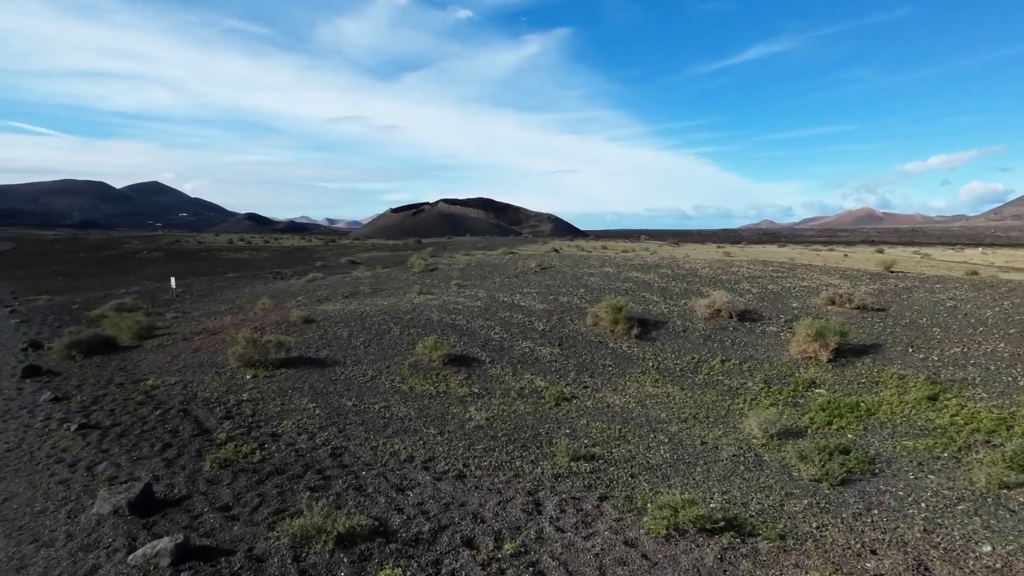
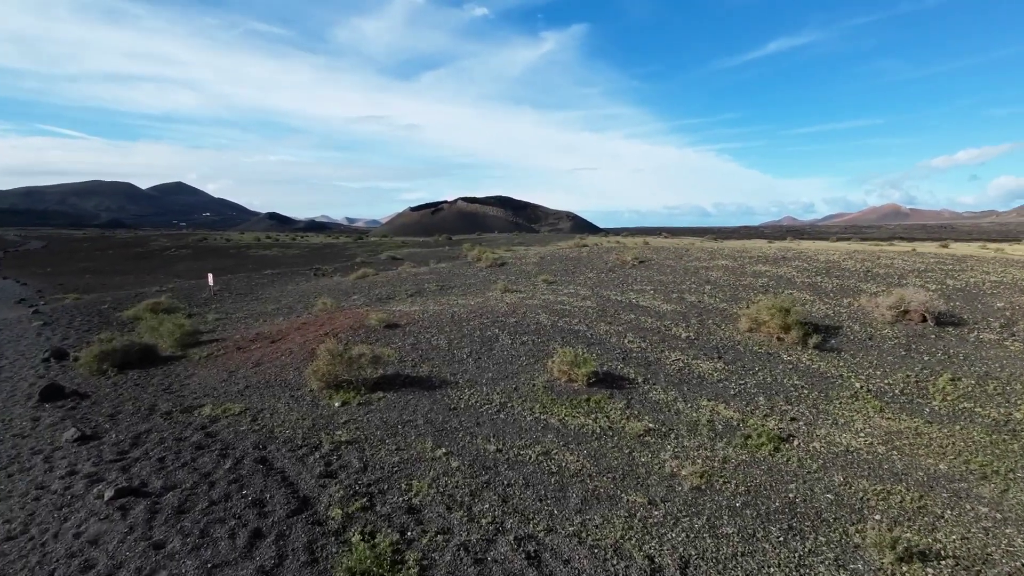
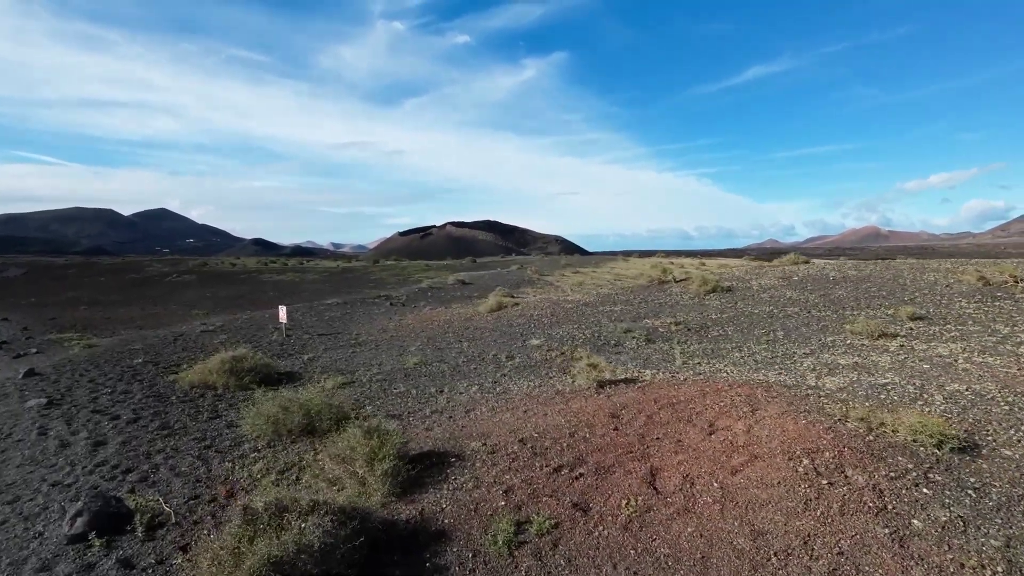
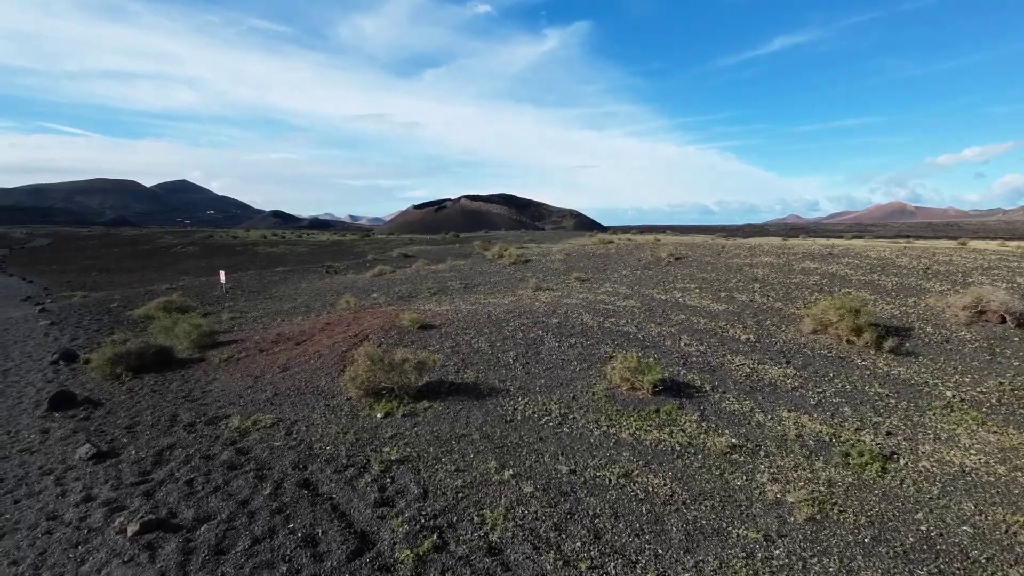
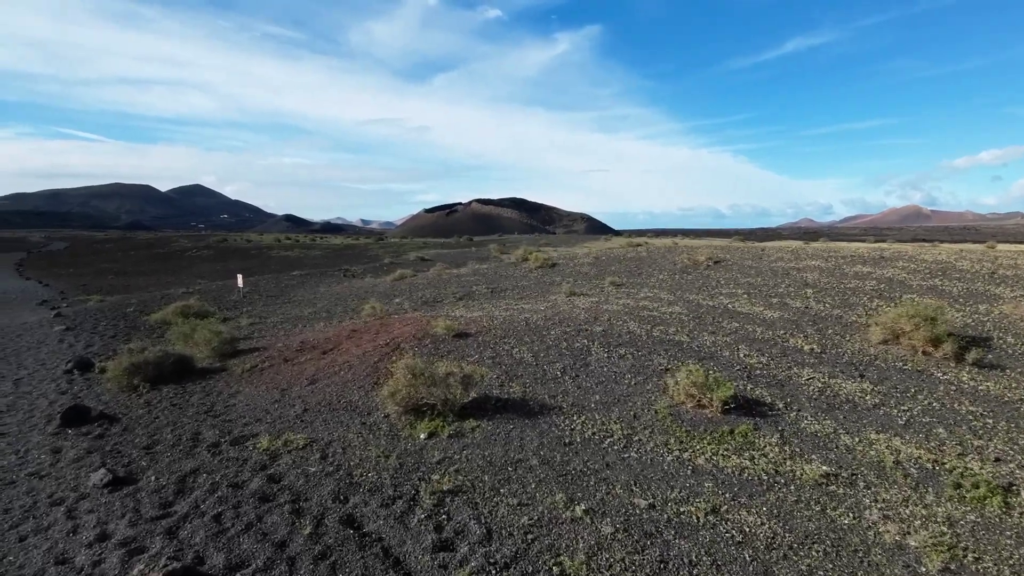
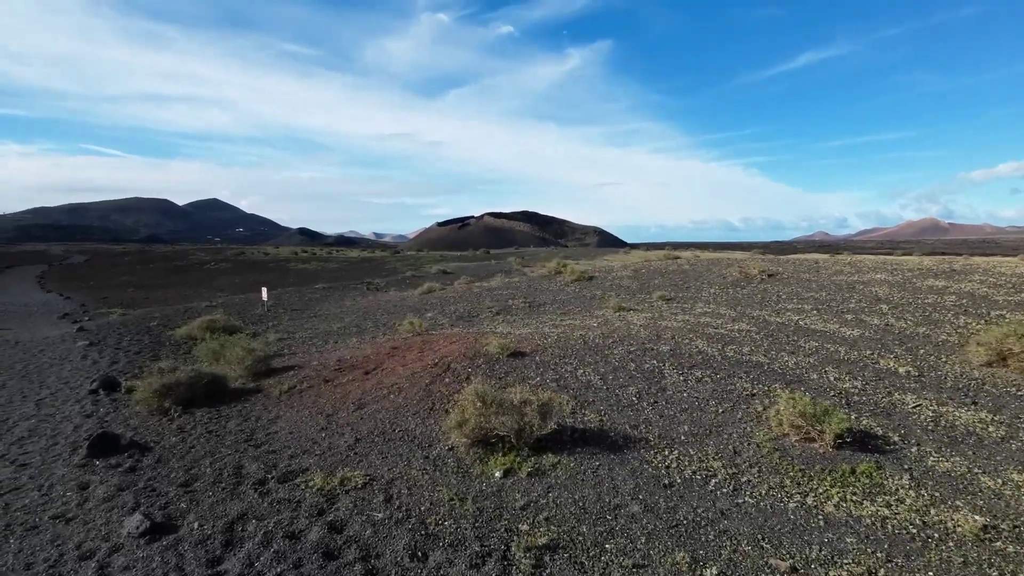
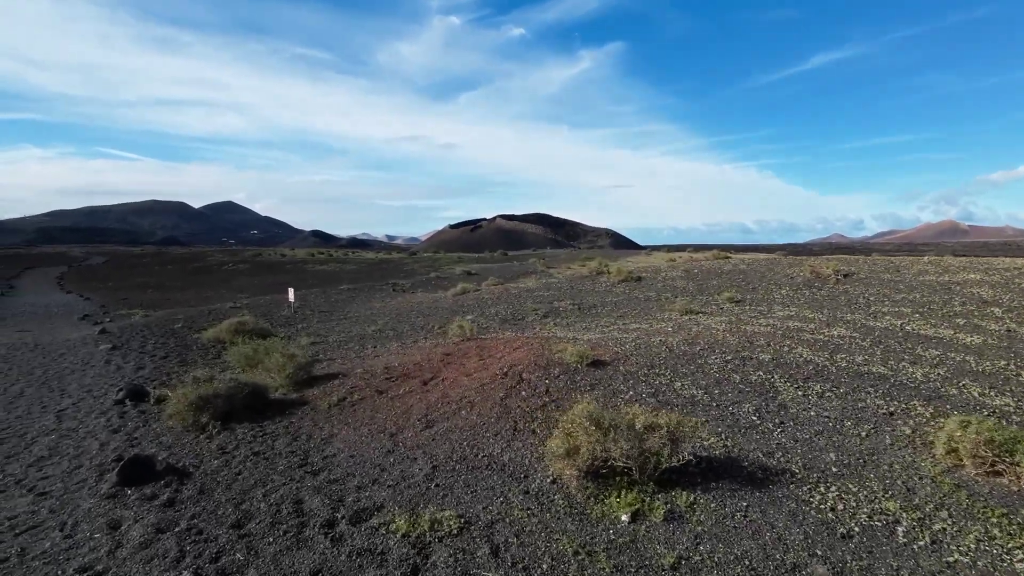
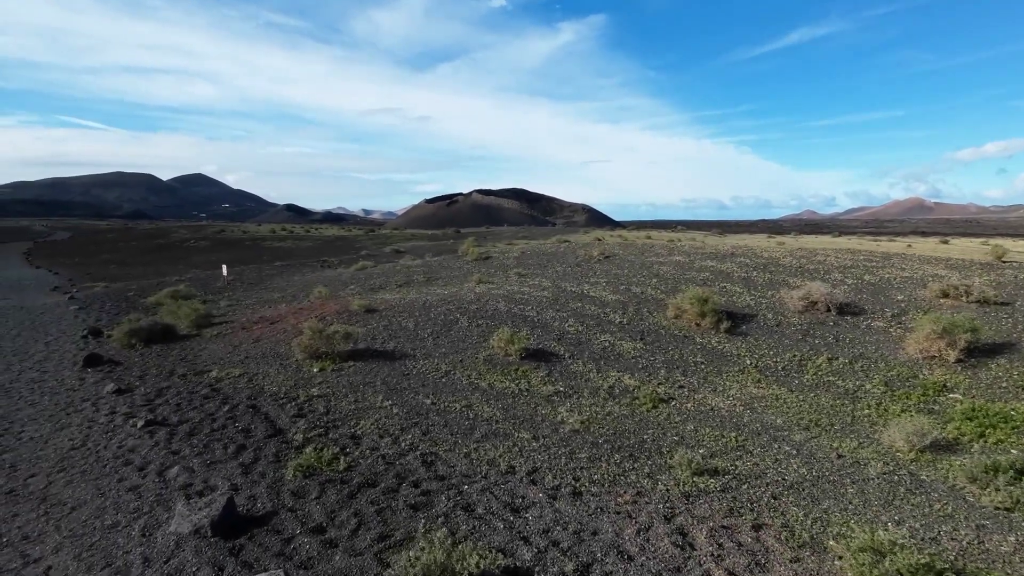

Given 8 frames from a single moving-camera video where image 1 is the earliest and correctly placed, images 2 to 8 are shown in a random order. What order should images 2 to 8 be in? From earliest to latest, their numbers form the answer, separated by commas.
8, 2, 4, 5, 6, 7, 3
